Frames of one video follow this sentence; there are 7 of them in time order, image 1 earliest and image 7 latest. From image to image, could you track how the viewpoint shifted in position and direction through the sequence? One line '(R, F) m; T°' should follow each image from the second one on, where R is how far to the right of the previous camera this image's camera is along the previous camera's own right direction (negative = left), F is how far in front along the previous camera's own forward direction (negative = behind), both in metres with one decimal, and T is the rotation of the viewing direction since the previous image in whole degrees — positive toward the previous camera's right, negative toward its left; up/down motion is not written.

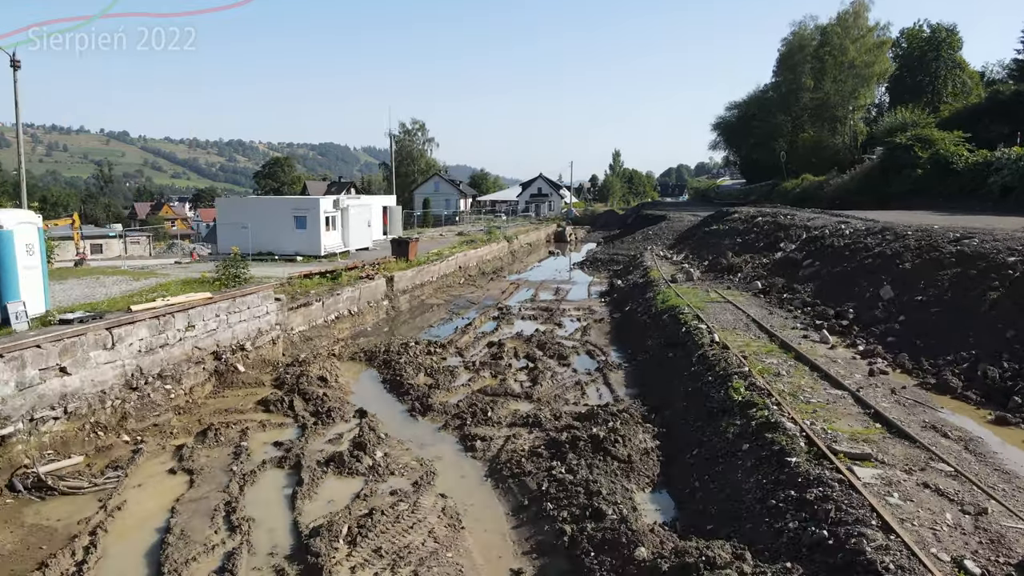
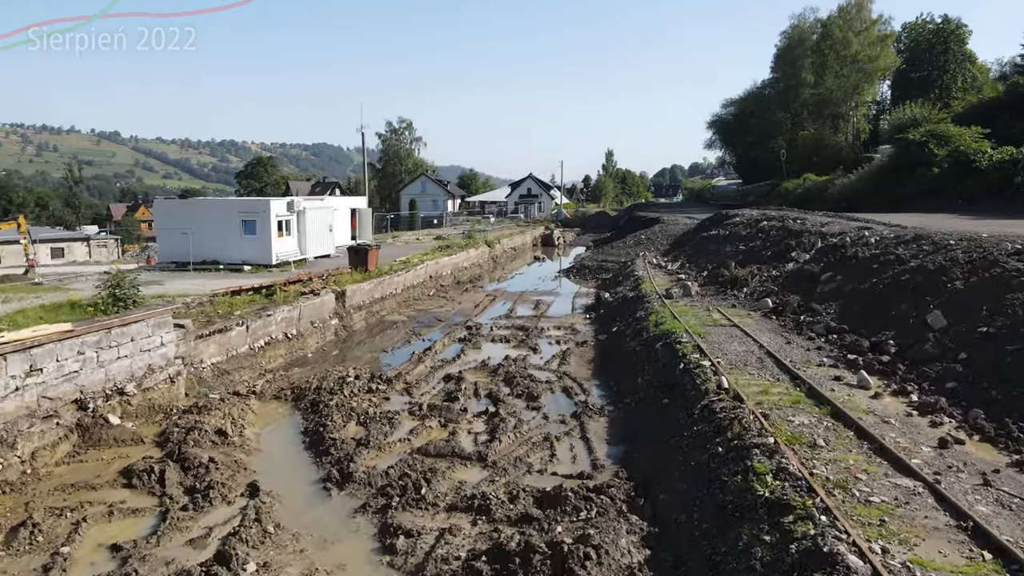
(+0.5, +2.3) m; 0°
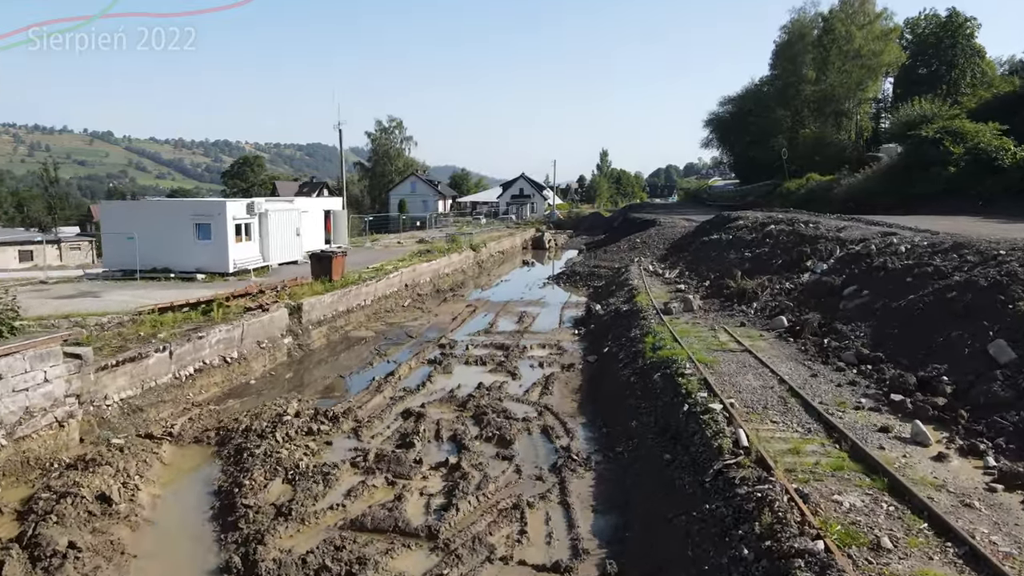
(+0.3, +1.7) m; 0°
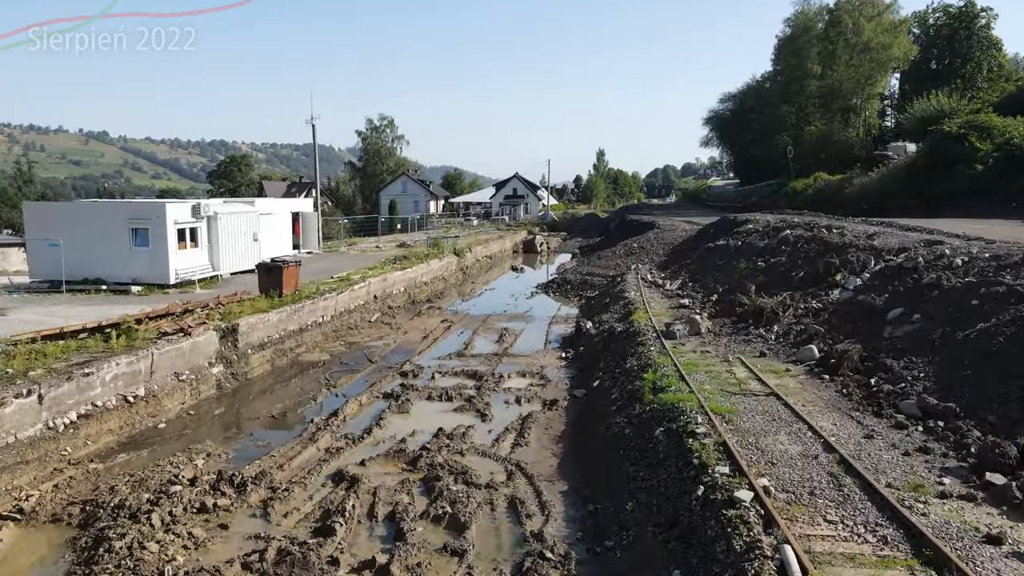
(+0.3, +2.0) m; 0°
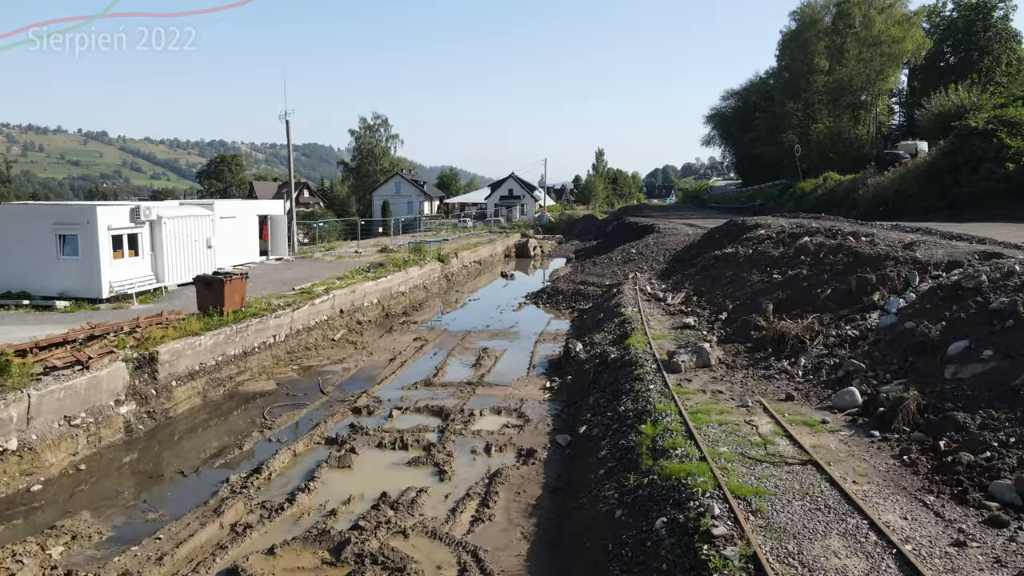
(+0.3, +1.8) m; 0°
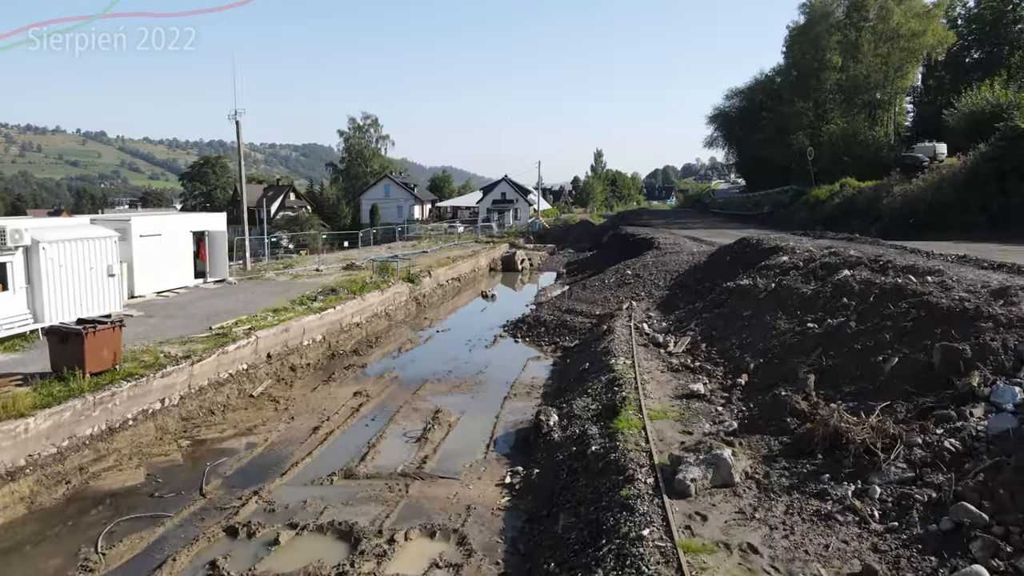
(+0.5, +2.8) m; 0°
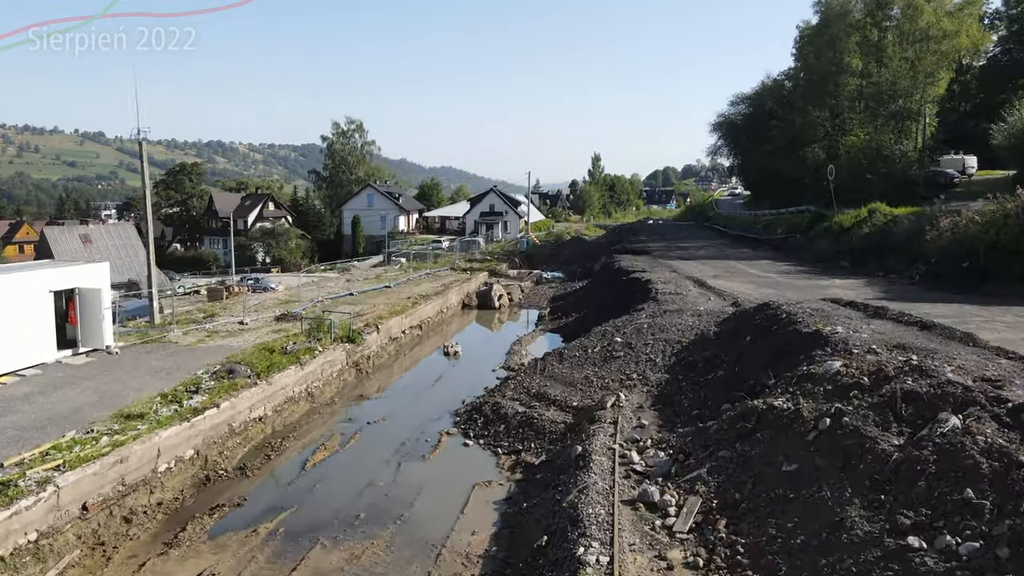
(+0.8, +3.9) m; 0°
